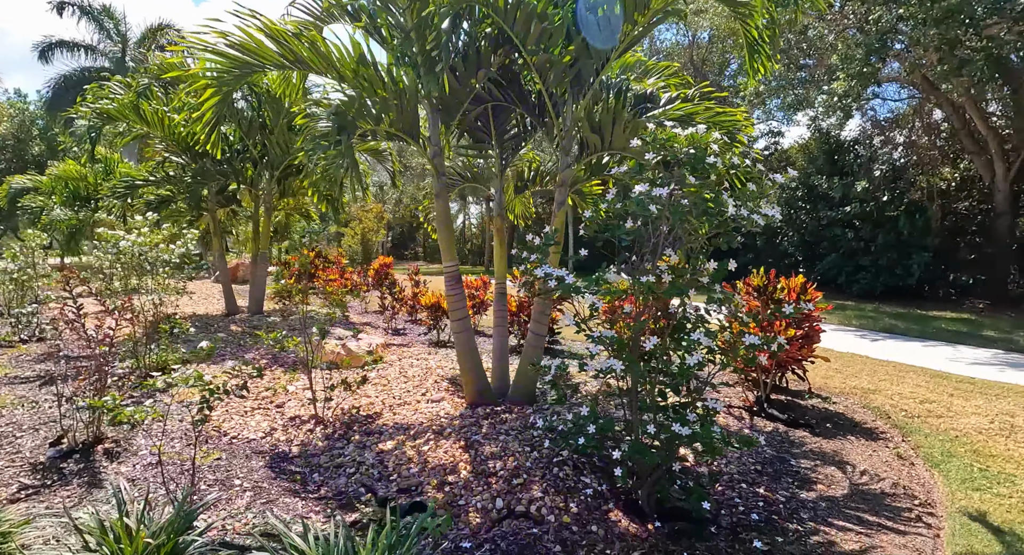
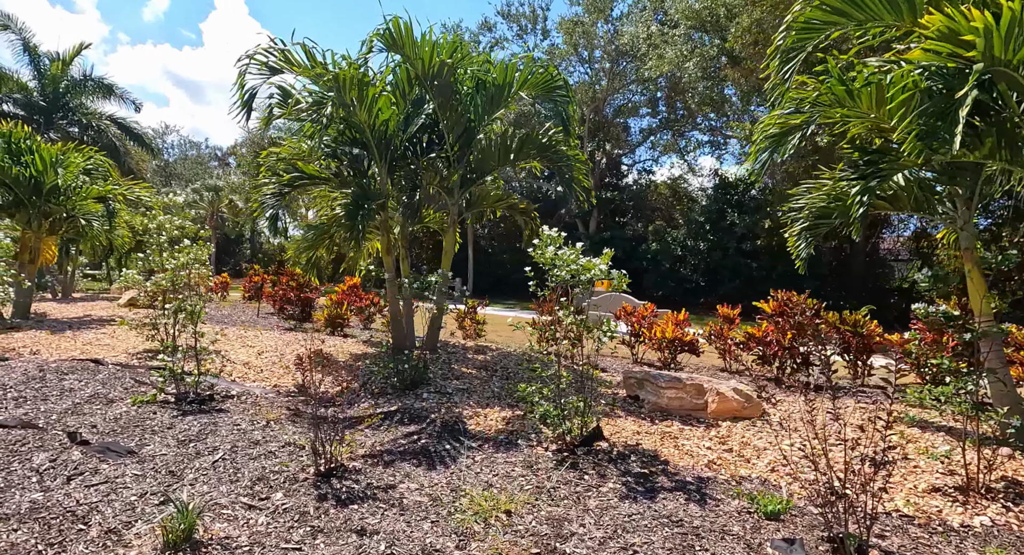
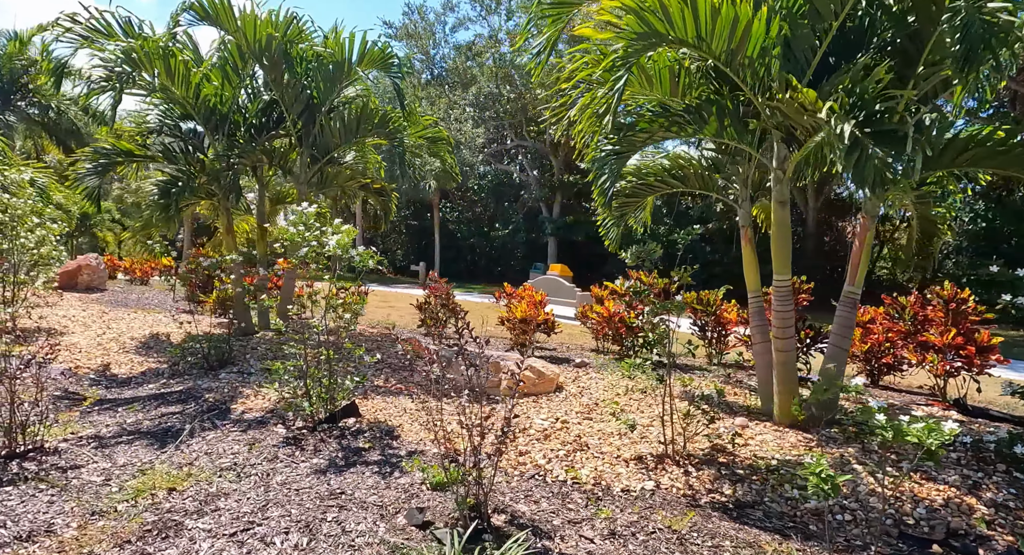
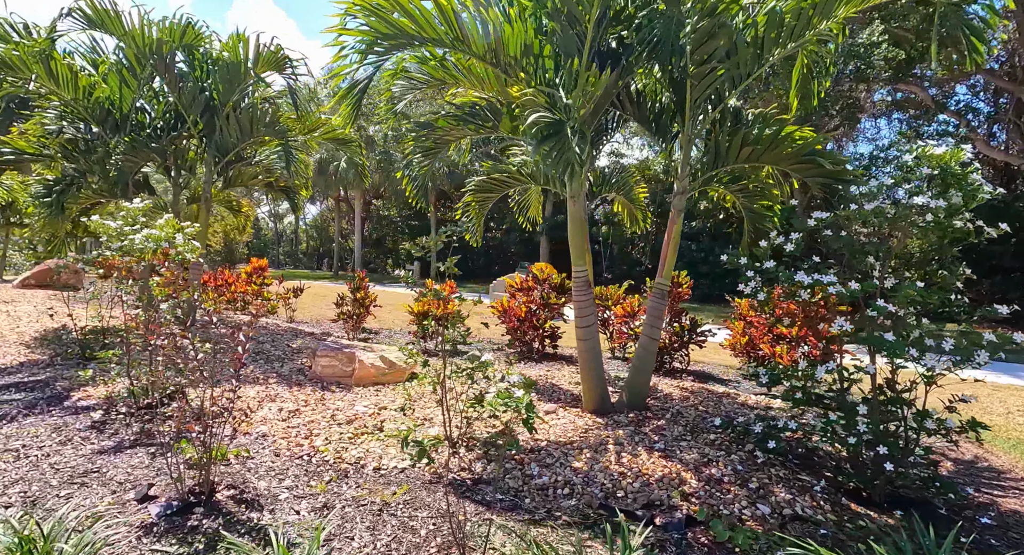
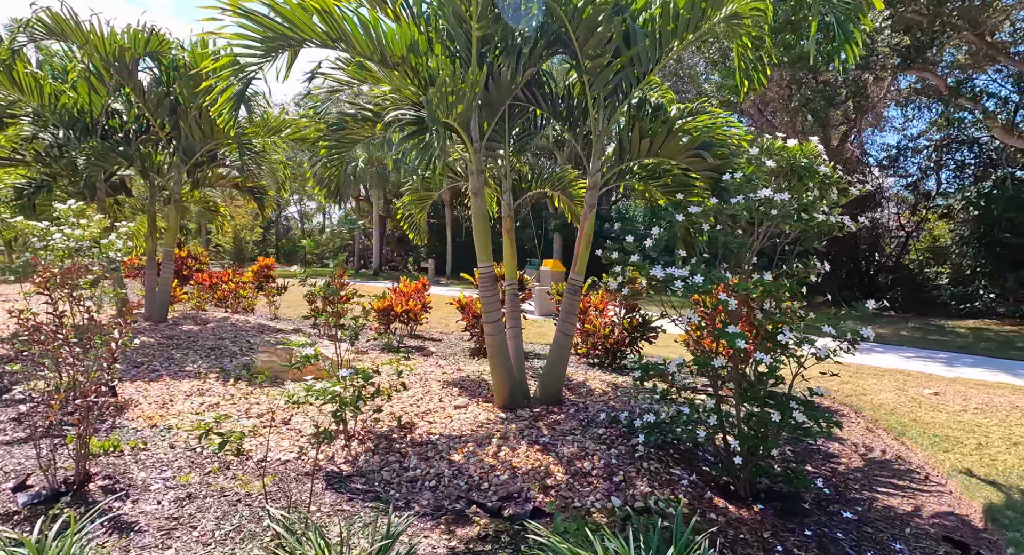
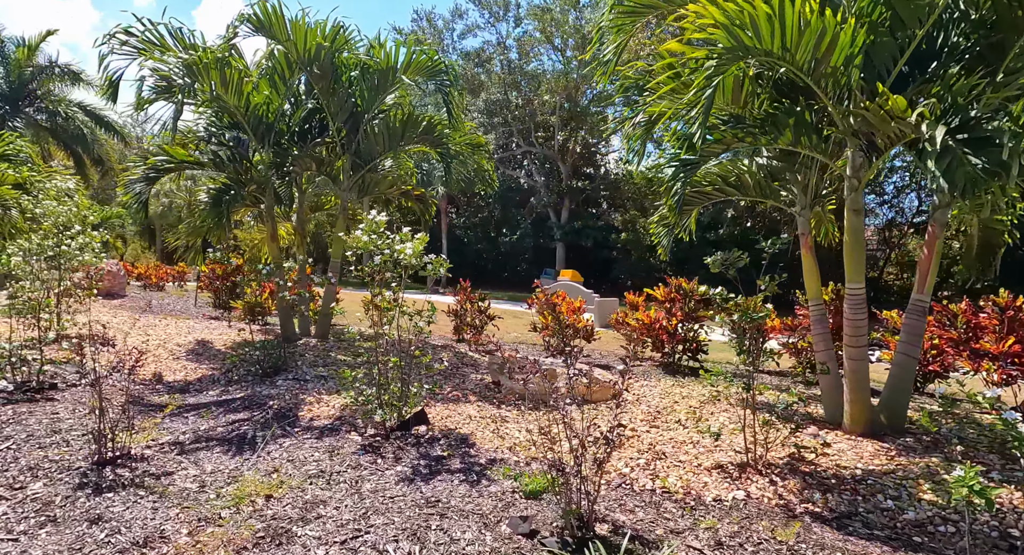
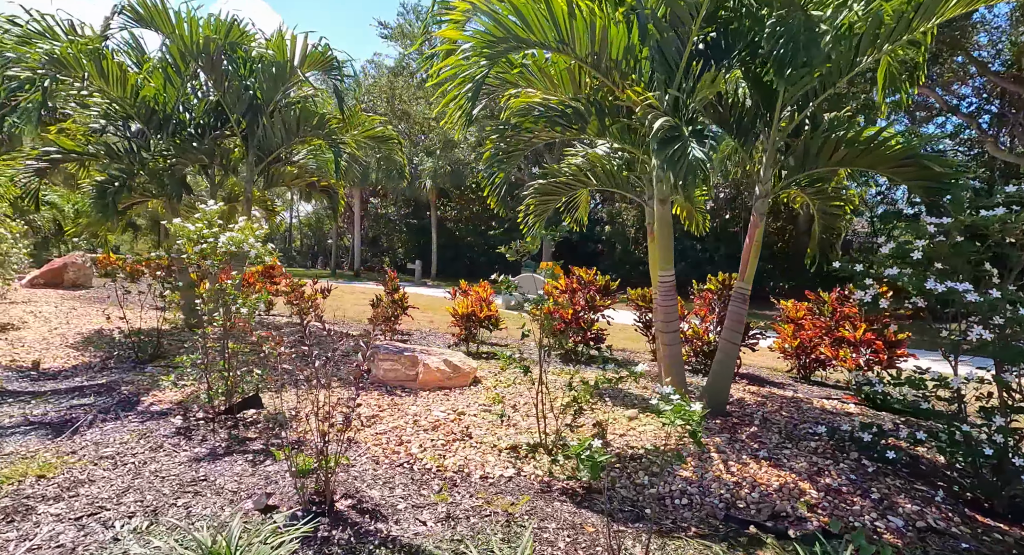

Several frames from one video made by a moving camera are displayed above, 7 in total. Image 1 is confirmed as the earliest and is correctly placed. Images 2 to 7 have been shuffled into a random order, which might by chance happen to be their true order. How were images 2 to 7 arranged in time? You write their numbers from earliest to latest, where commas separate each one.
5, 4, 7, 3, 6, 2
